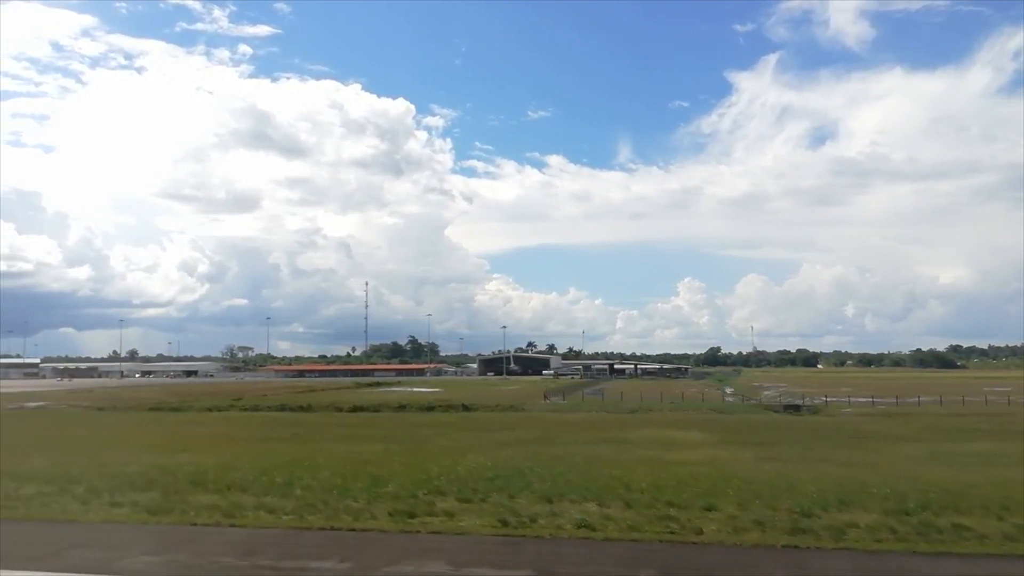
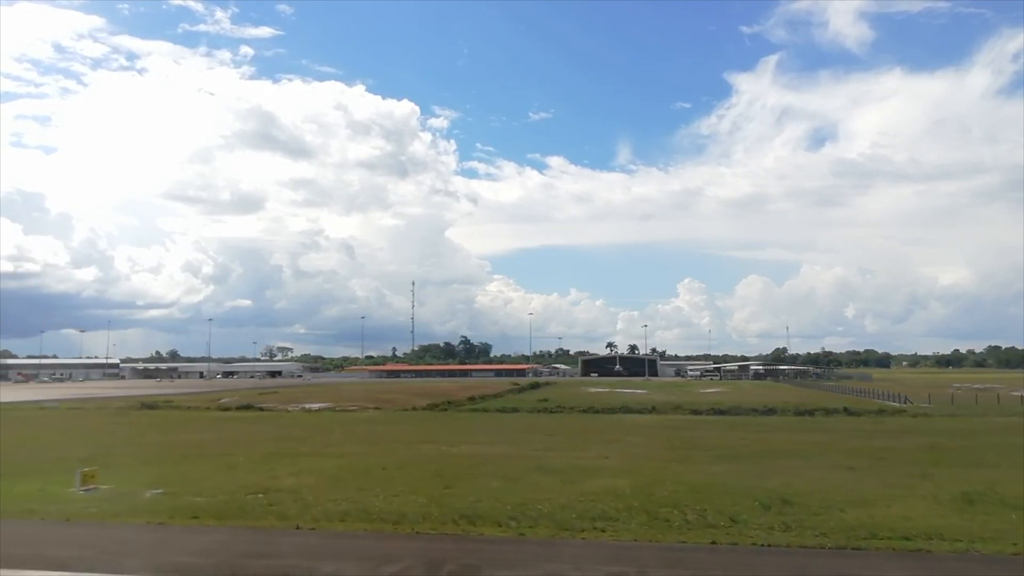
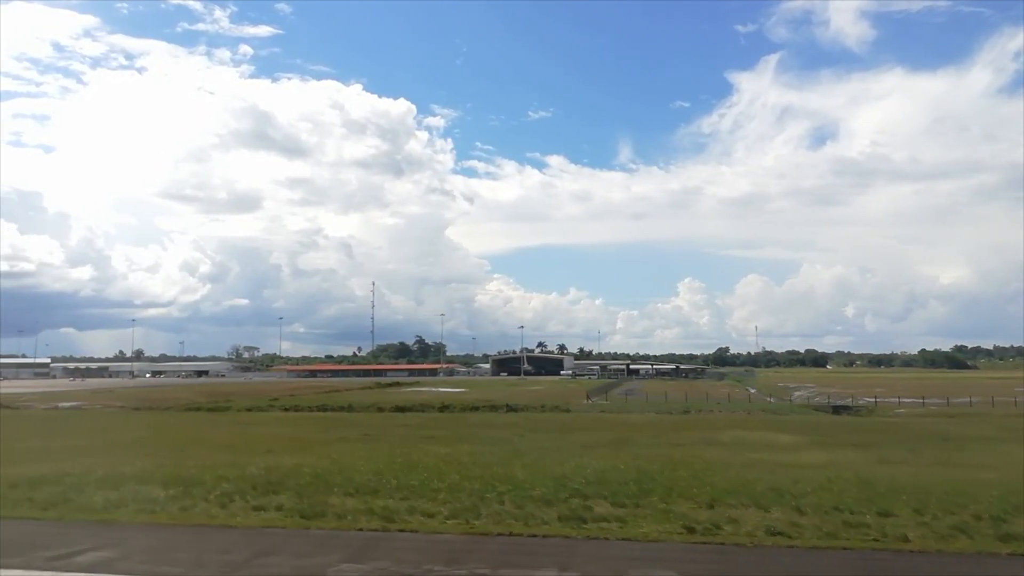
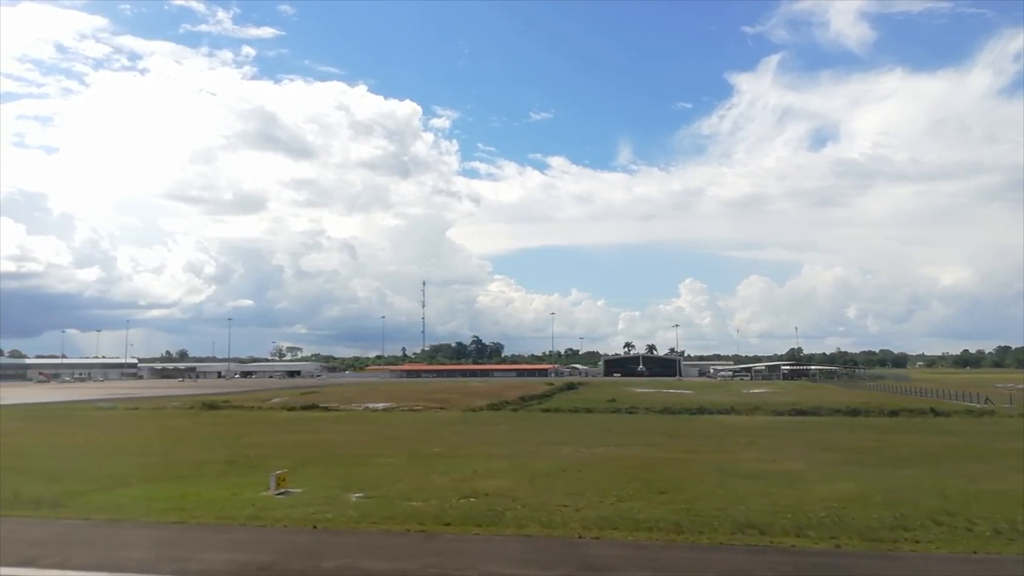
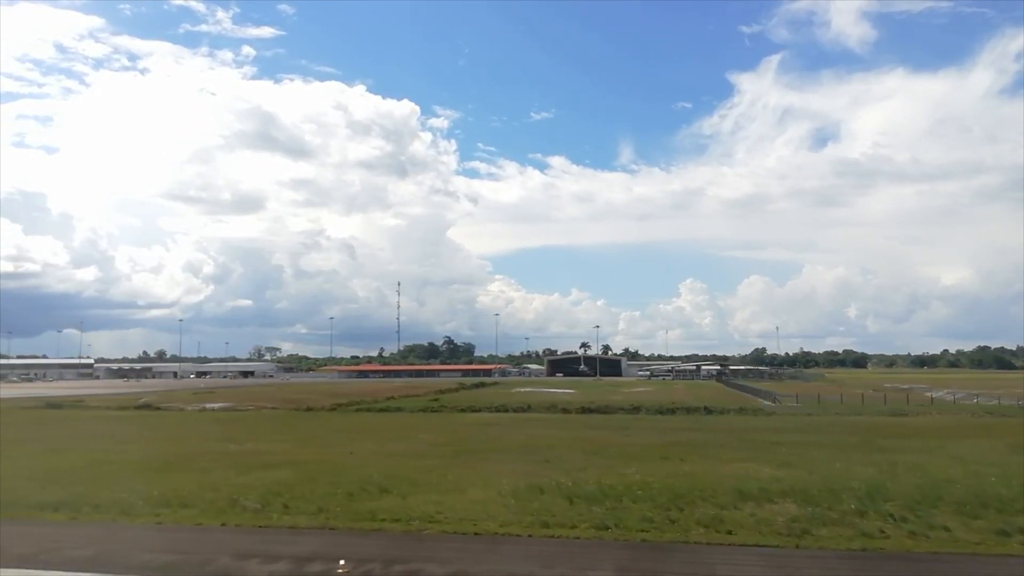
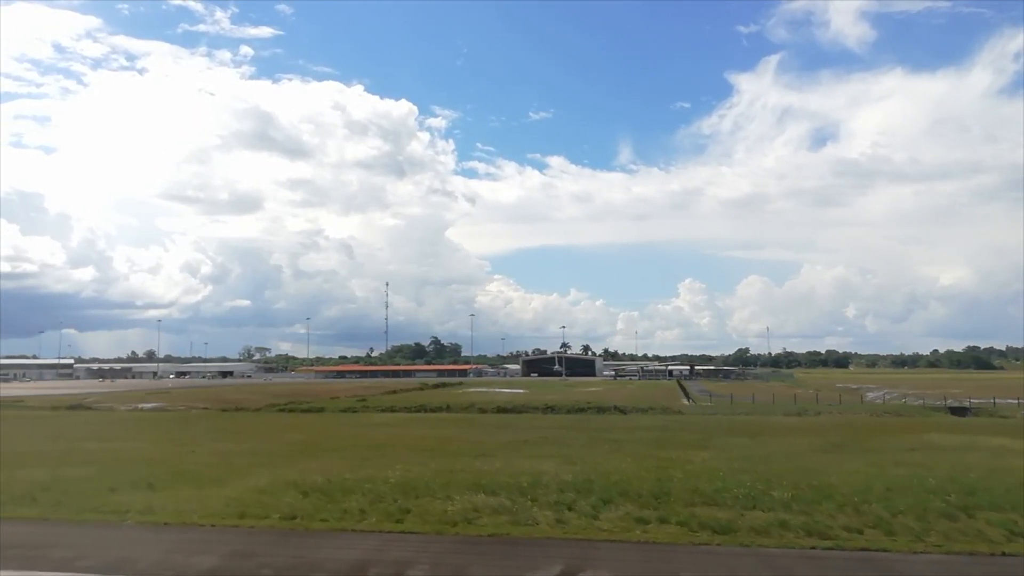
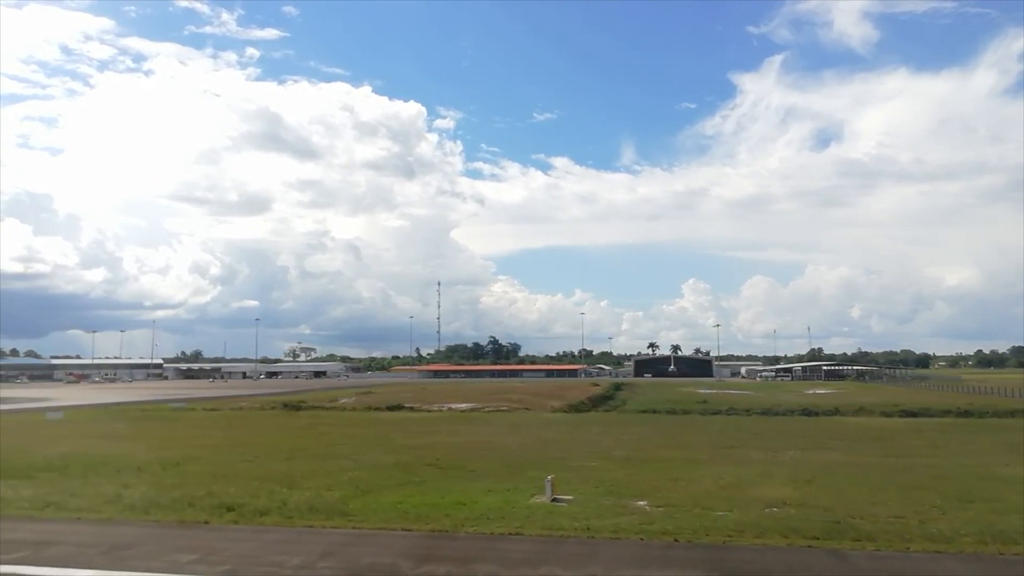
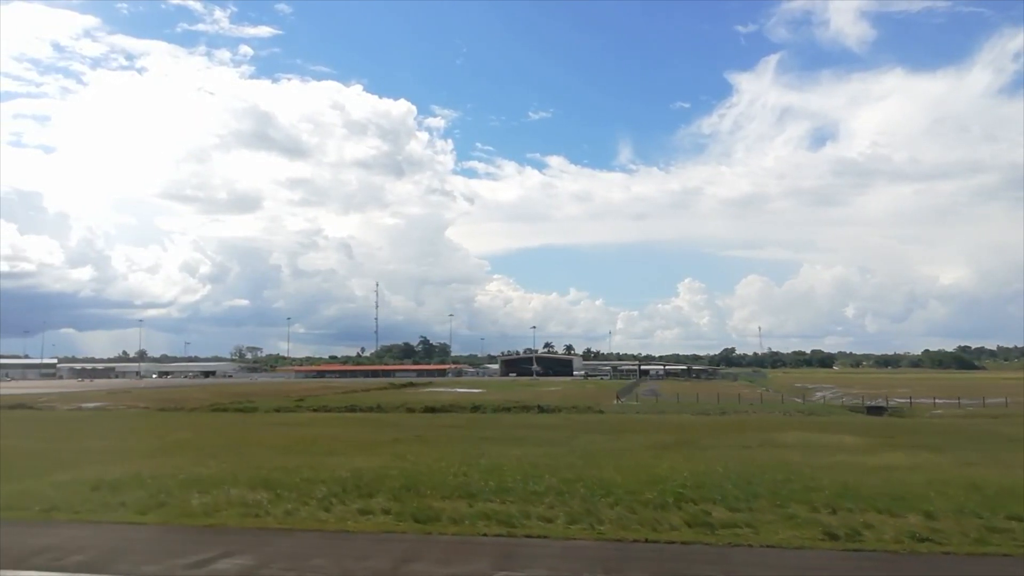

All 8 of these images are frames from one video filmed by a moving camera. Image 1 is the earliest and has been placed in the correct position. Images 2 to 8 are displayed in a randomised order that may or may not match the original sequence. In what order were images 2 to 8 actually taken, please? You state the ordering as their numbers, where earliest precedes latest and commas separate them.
3, 8, 6, 5, 2, 4, 7
